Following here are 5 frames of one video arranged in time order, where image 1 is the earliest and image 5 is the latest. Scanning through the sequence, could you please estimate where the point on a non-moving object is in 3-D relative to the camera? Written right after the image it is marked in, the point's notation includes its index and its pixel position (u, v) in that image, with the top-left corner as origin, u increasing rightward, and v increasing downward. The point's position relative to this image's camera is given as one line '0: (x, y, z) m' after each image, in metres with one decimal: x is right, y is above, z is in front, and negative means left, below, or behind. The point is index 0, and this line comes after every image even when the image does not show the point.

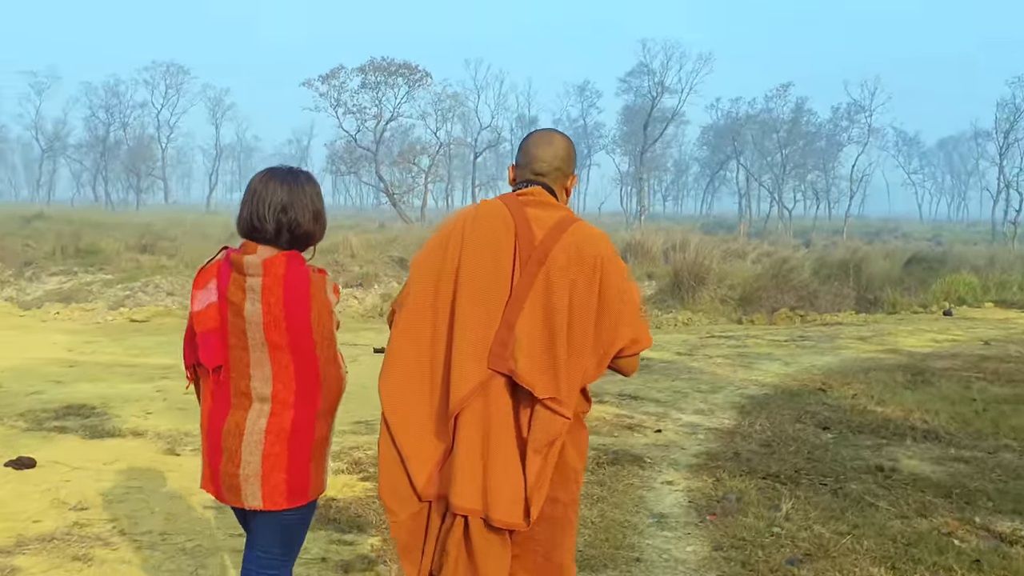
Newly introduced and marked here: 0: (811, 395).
0: (+2.1, -0.8, +7.5) m
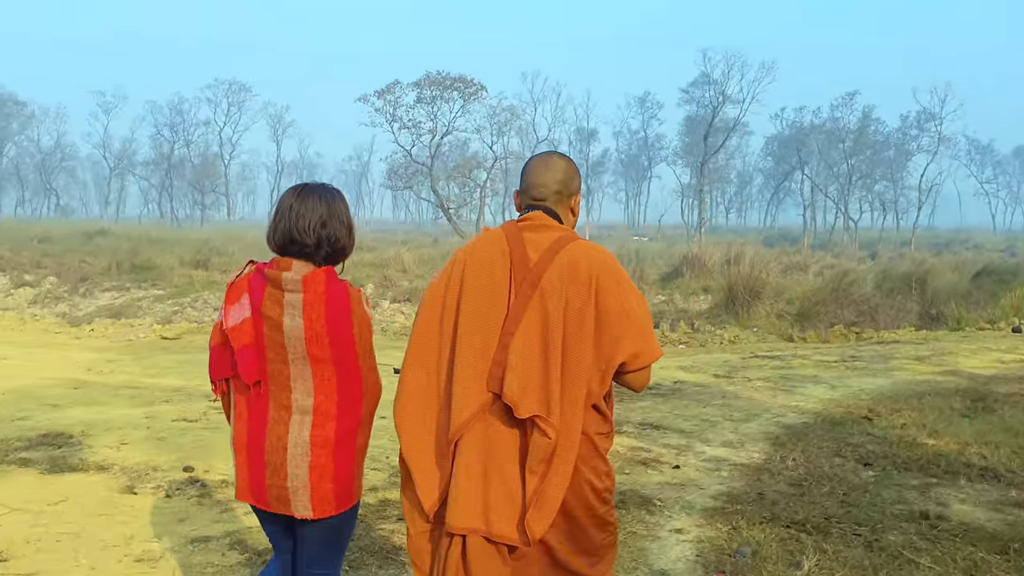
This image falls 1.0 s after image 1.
0: (+2.2, -0.9, +6.8) m
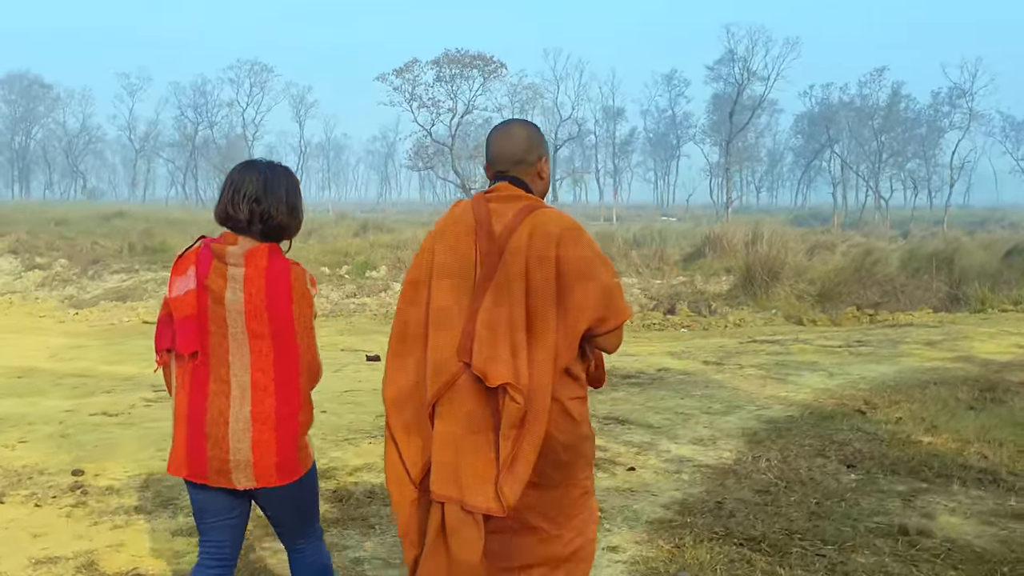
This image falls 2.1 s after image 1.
0: (+1.9, -0.8, +6.1) m
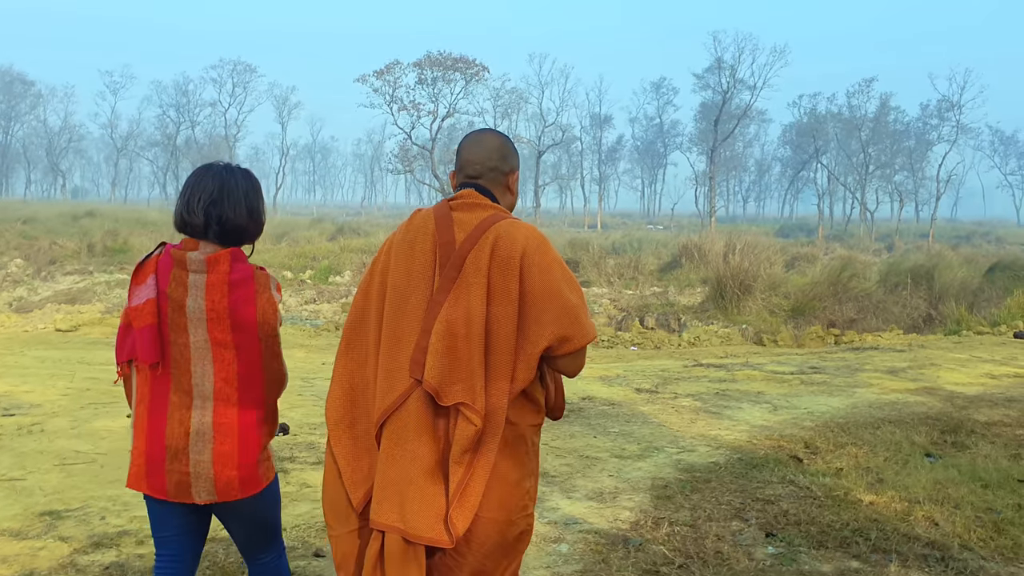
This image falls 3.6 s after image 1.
0: (+1.3, -0.9, +5.2) m
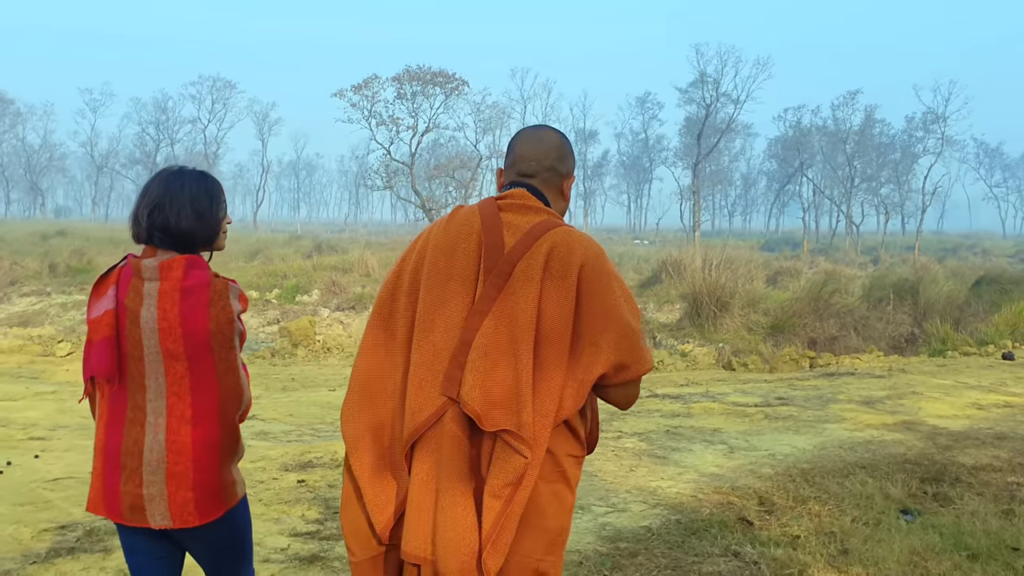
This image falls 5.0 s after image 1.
0: (+0.9, -1.0, +4.3) m
